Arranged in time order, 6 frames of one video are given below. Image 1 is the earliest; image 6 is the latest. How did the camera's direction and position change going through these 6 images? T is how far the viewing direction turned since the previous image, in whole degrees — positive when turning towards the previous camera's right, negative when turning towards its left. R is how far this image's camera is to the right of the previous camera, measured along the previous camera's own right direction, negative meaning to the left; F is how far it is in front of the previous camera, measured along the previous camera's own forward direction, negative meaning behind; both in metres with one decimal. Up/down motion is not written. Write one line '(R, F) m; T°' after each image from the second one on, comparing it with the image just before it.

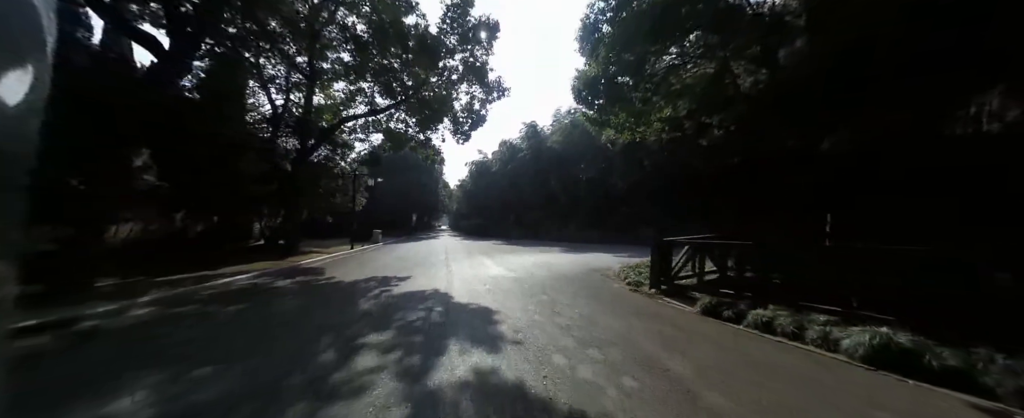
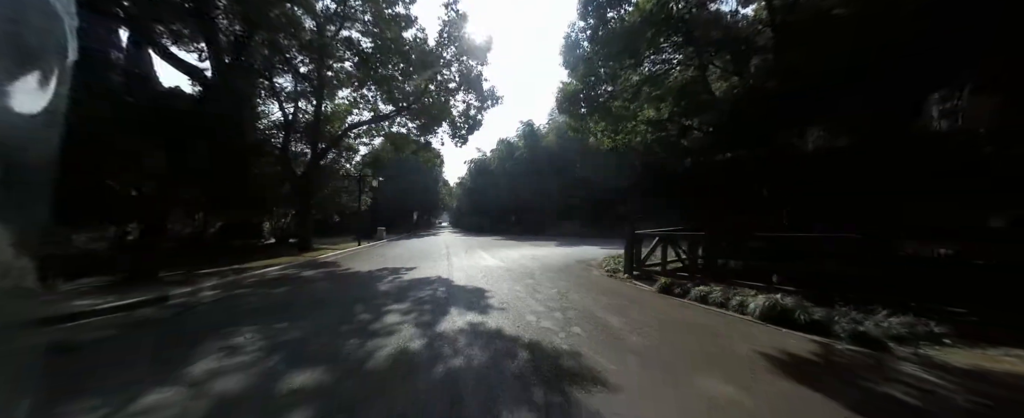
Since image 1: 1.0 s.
(+0.3, -1.3) m; 0°
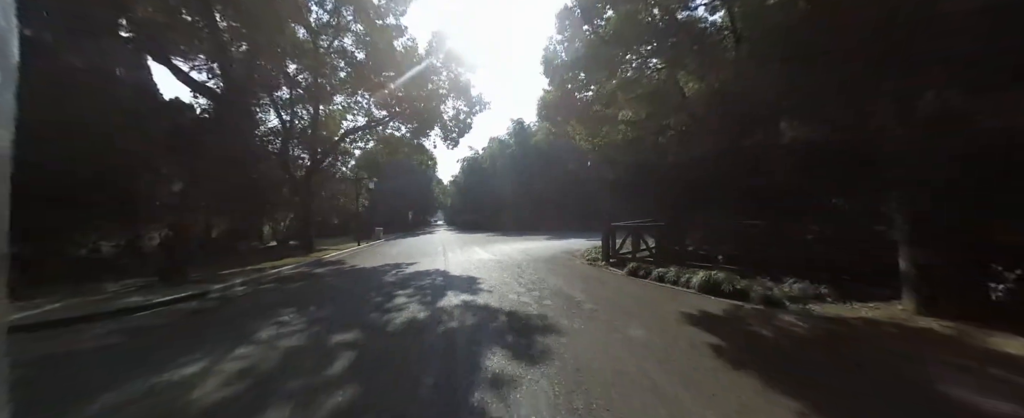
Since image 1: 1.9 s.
(+0.2, -1.1) m; +1°
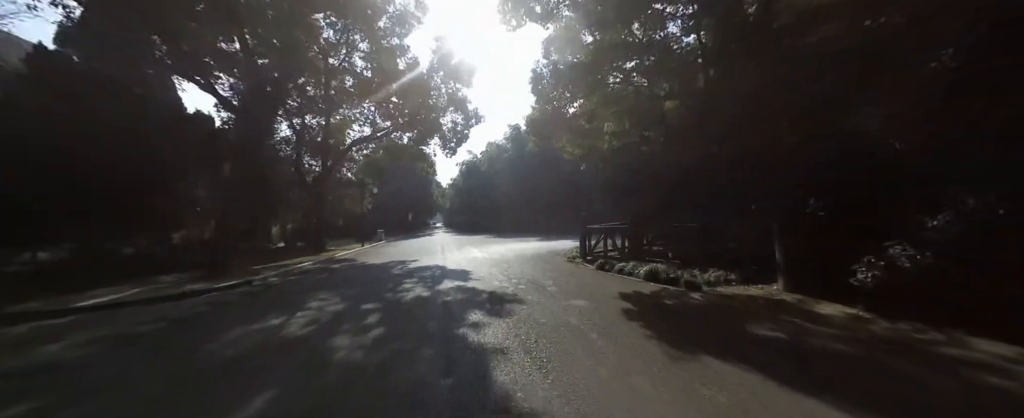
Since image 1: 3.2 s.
(+0.4, -1.6) m; 0°
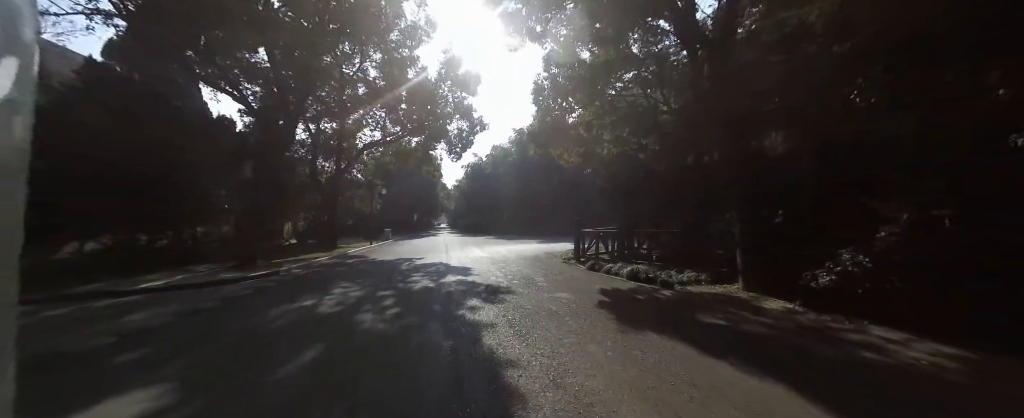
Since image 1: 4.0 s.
(+0.2, -1.0) m; -1°
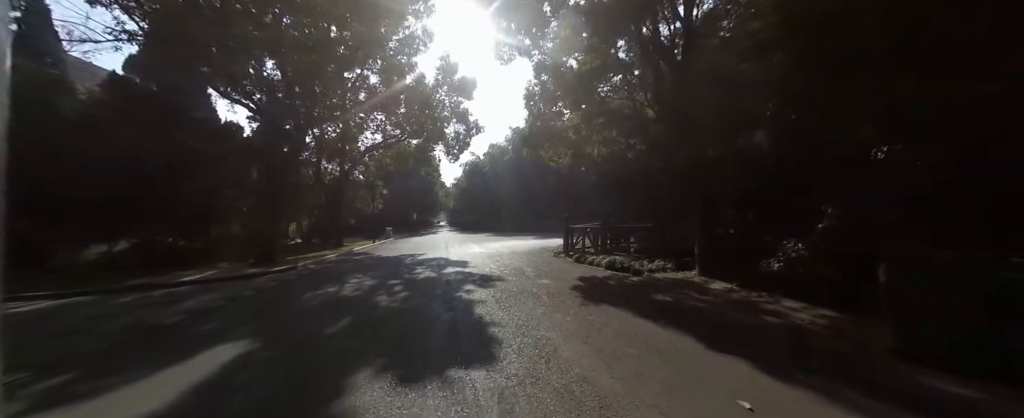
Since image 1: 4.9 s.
(+0.3, -1.2) m; 0°
